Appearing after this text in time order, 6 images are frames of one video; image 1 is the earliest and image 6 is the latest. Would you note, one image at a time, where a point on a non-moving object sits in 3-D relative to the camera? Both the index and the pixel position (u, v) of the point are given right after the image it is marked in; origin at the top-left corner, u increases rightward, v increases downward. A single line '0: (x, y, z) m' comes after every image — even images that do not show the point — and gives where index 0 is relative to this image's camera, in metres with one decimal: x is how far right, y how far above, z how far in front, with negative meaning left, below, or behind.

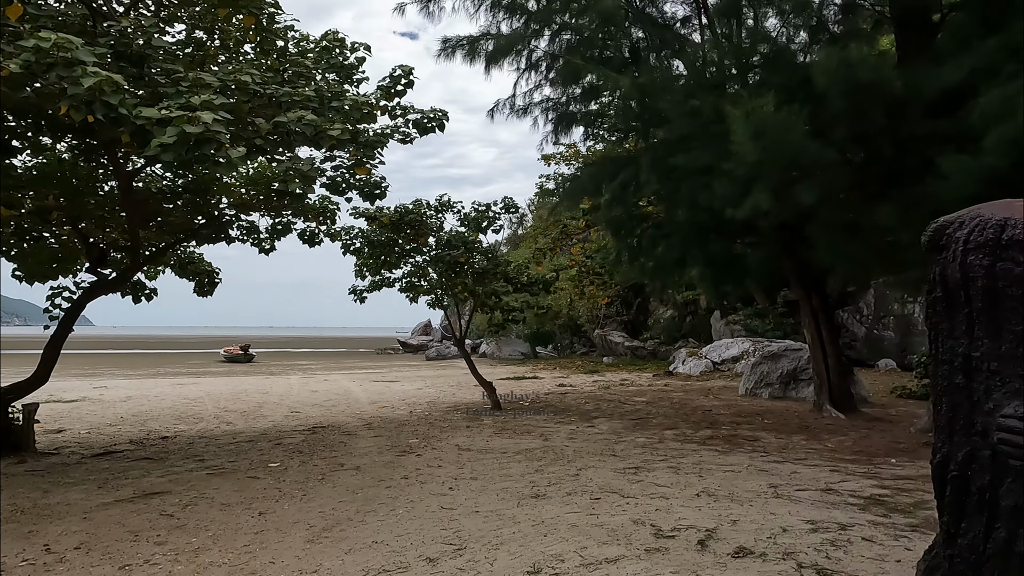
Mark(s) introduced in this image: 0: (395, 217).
0: (-1.5, +1.0, +8.9) m
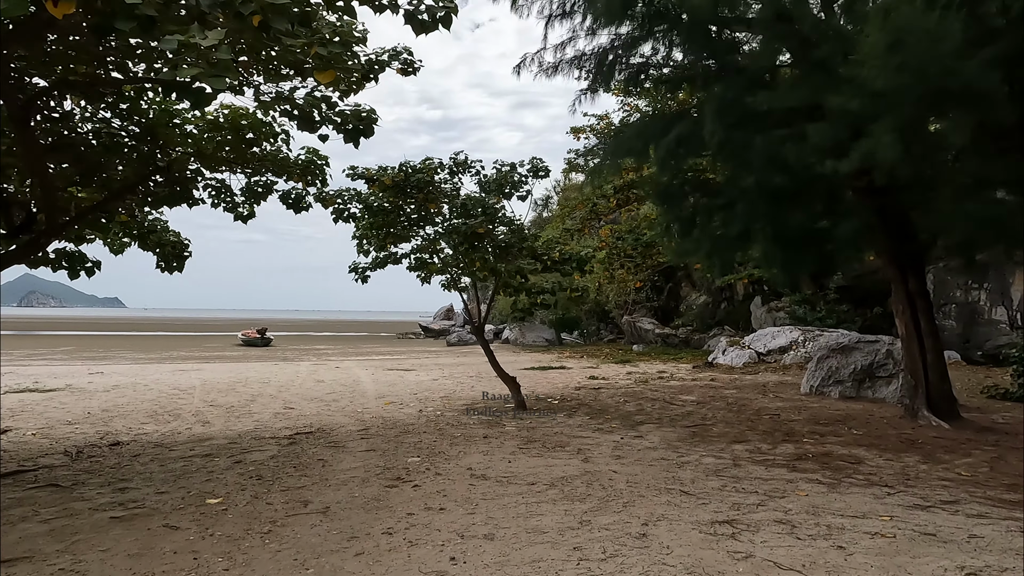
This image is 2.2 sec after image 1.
0: (-1.2, +1.2, +7.4) m
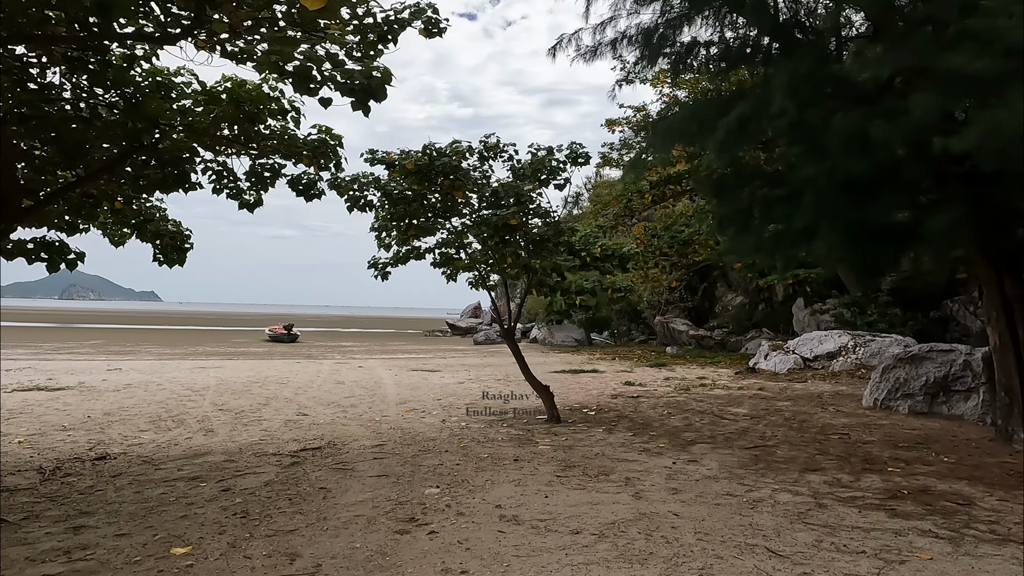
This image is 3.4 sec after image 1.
0: (-0.9, +1.3, +6.6) m
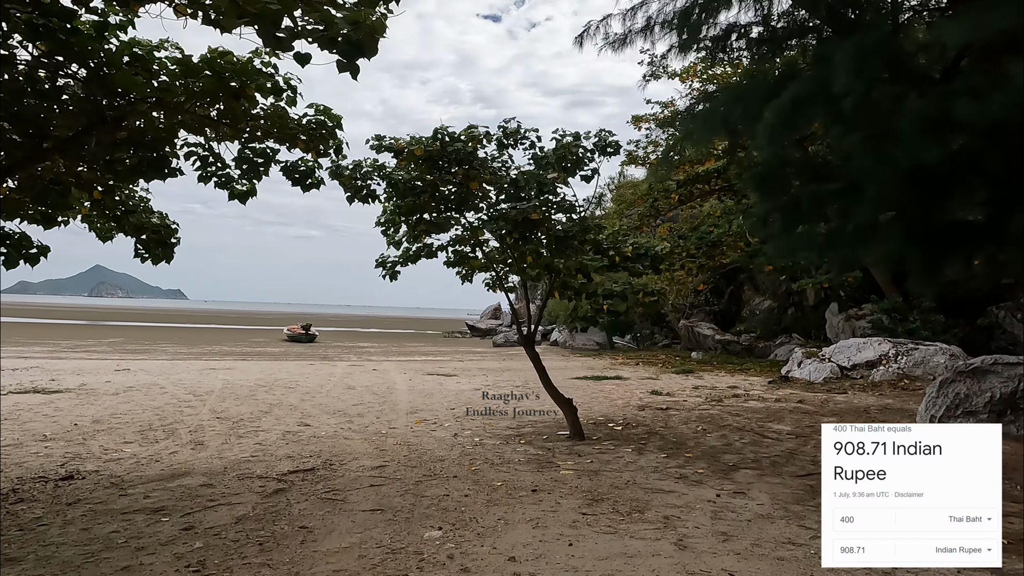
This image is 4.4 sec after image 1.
0: (-0.7, +1.2, +5.9) m
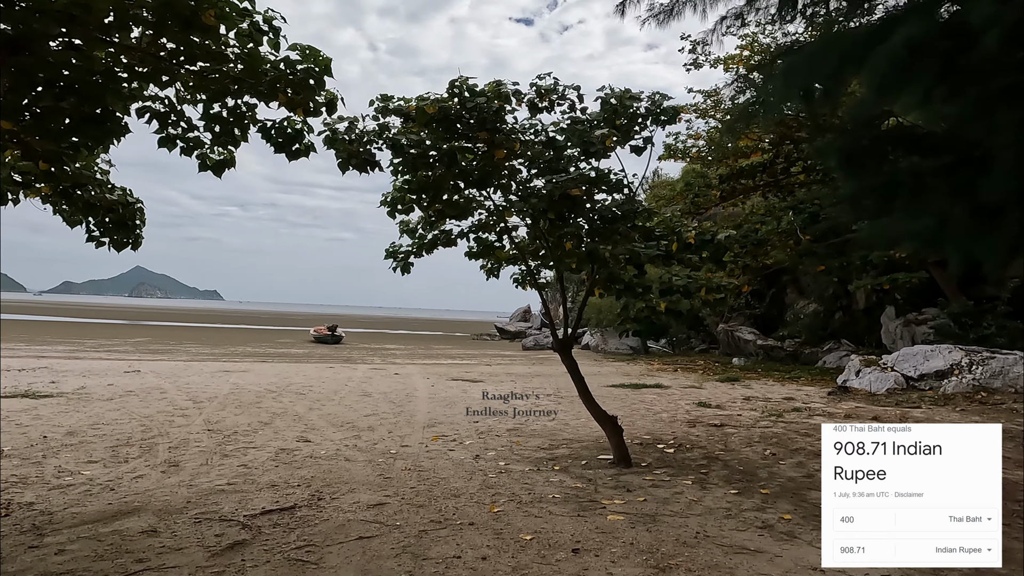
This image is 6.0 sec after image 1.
0: (-0.4, +1.3, +4.8) m
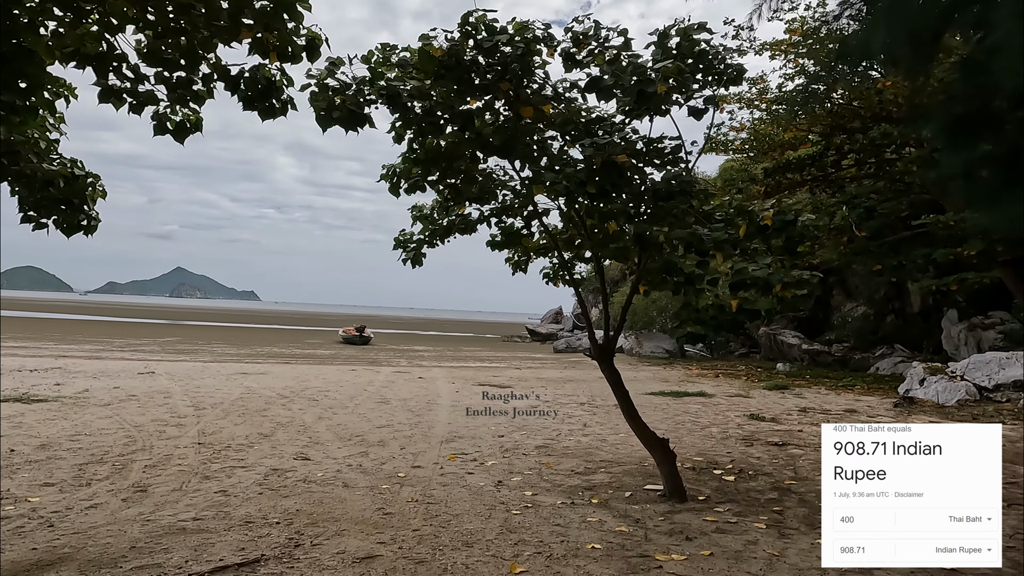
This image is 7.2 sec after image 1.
0: (-0.3, +1.3, +3.9) m
